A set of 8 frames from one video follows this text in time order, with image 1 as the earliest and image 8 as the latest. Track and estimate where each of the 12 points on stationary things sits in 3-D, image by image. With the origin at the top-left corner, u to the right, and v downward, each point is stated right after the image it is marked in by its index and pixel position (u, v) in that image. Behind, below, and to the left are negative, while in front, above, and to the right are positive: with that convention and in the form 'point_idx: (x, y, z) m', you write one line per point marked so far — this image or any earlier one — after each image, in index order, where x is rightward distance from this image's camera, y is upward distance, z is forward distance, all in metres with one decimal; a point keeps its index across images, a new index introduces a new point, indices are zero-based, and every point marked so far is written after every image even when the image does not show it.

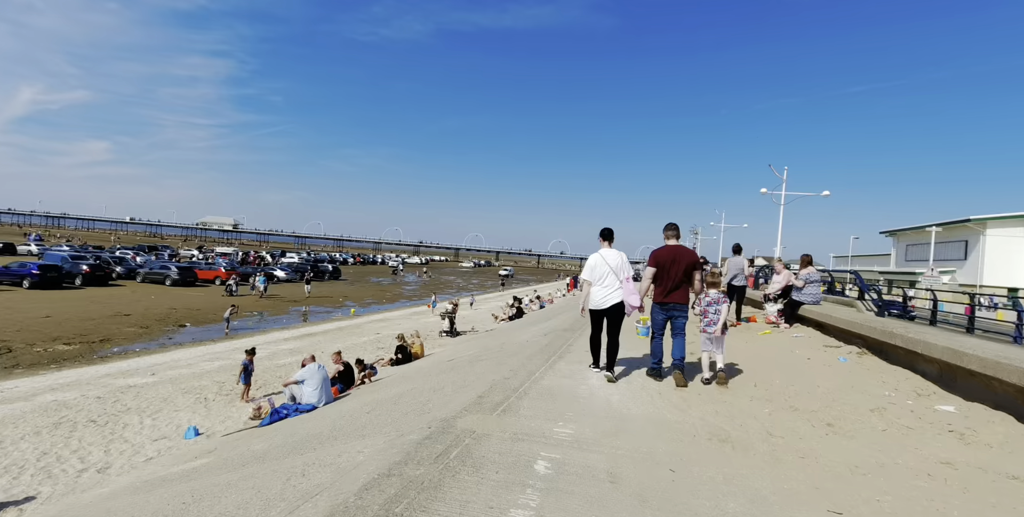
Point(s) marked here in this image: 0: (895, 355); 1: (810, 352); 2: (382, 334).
0: (+4.3, -1.1, +5.8) m
1: (+3.9, -1.2, +6.8) m
2: (-4.9, -2.8, +19.0) m
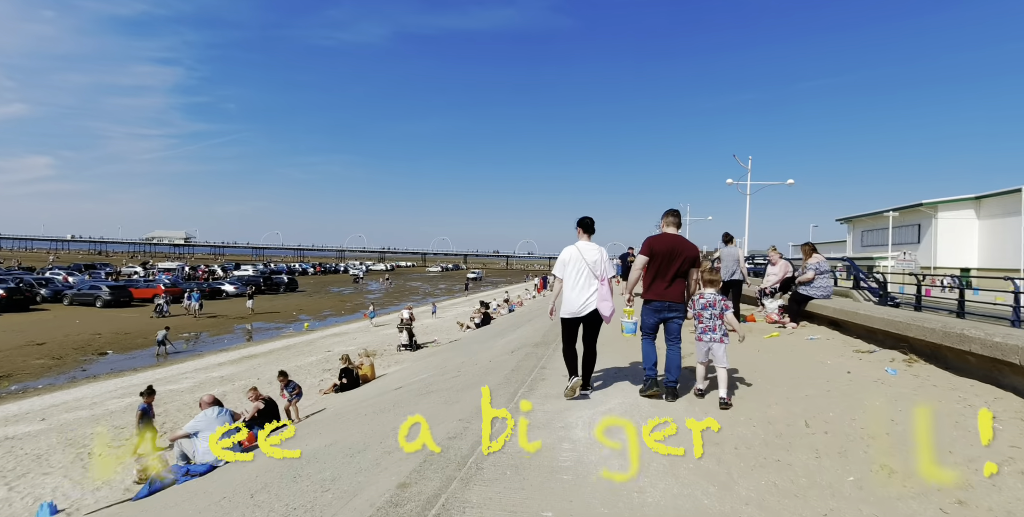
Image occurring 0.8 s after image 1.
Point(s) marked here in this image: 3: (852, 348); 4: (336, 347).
0: (+3.9, -0.9, +4.5) m
1: (+3.4, -1.1, +5.4) m
2: (-6.0, -3.1, +17.1) m
3: (+3.9, -1.0, +5.9) m
4: (-6.2, -3.1, +18.0) m
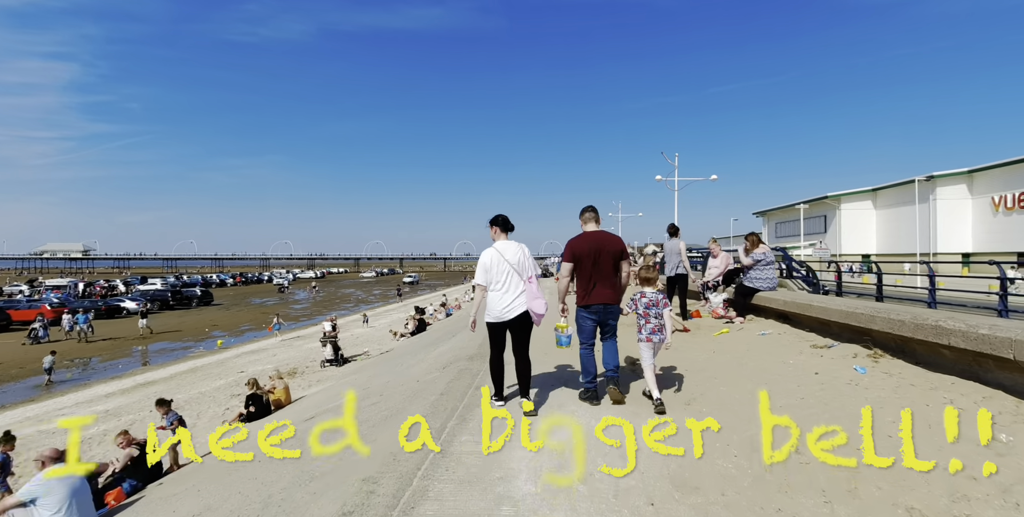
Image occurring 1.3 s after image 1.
0: (+3.4, -0.8, +4.1) m
1: (+2.8, -0.9, +4.9) m
2: (-8.0, -3.4, +15.4) m
3: (+3.2, -0.9, +5.5) m
4: (-8.3, -3.4, +16.3) m
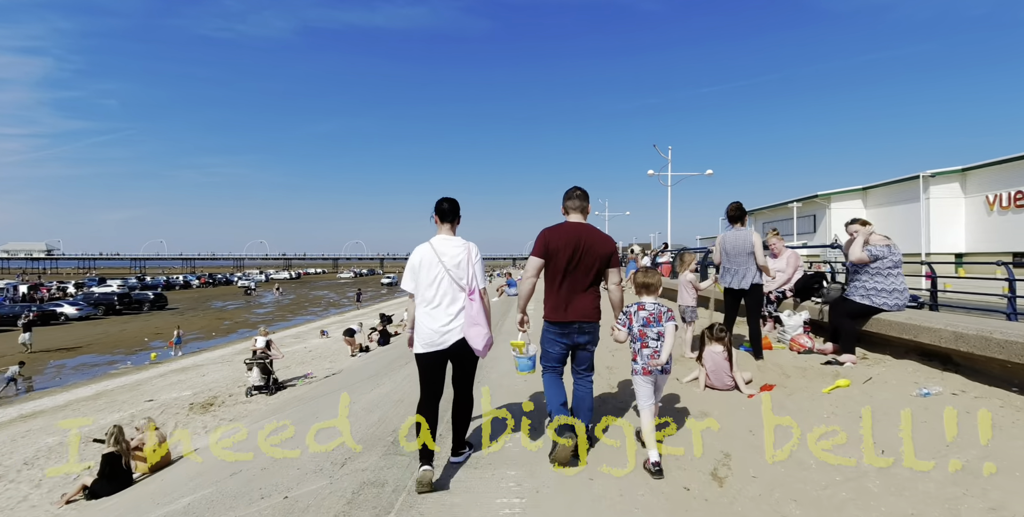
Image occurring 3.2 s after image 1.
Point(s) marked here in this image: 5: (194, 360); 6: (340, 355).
0: (+3.2, -0.8, +1.3) m
1: (+2.5, -0.9, +2.1) m
2: (-8.5, -3.4, +12.2) m
3: (+2.9, -0.9, +2.7) m
4: (-8.9, -3.4, +13.1) m
5: (-11.1, -3.6, +18.0) m
6: (-5.3, -3.0, +15.6) m
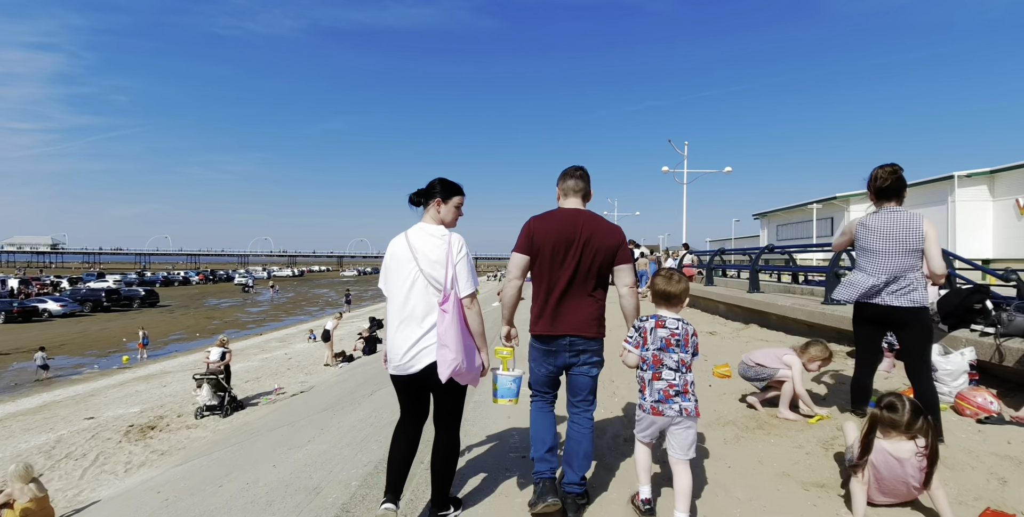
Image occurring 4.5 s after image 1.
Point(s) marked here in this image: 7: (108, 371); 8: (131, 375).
0: (+3.1, -0.8, -0.6) m
1: (+2.4, -1.0, +0.2) m
2: (-8.5, -3.2, +10.5) m
3: (+2.8, -0.9, +0.8) m
4: (-8.8, -3.3, +11.4) m
5: (-11.0, -3.5, +16.2) m
6: (-5.2, -2.9, +13.8) m
7: (-13.4, -3.7, +17.1) m
8: (-11.6, -3.6, +15.6) m
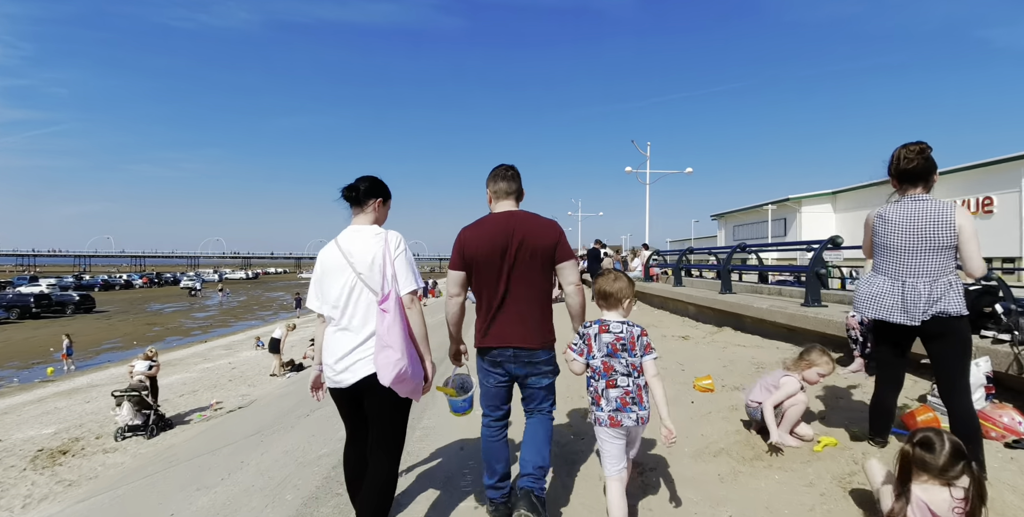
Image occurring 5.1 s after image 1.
0: (+3.1, -0.8, -1.0) m
1: (+2.4, -1.0, -0.2) m
2: (-9.2, -3.3, +9.3) m
3: (+2.7, -0.9, +0.4) m
4: (-9.6, -3.3, +10.1) m
5: (-12.2, -3.5, +14.8) m
6: (-6.2, -2.9, +12.8) m
7: (-14.6, -3.8, +15.5) m
8: (-12.6, -3.6, +14.2) m
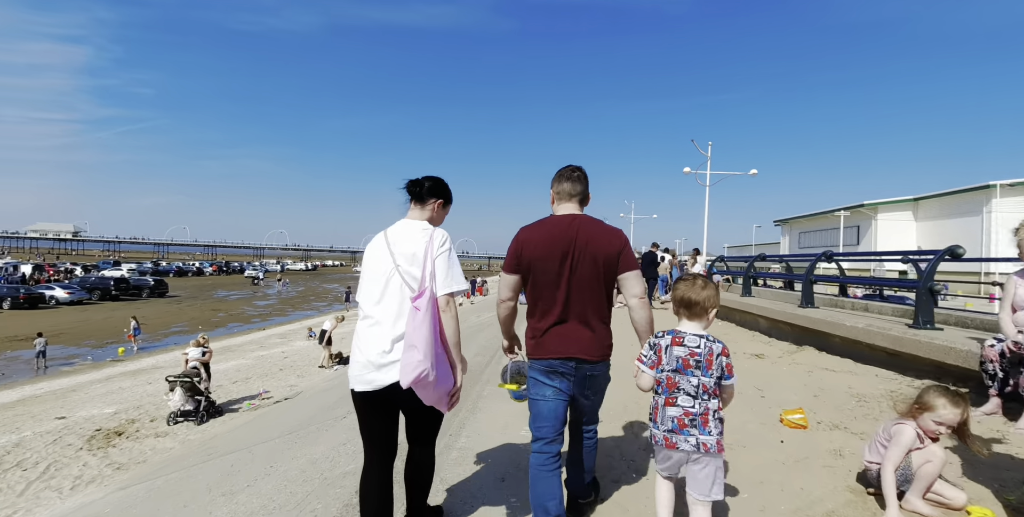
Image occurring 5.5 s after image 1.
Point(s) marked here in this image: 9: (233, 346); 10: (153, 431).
0: (+2.9, -0.9, -1.8) m
1: (+2.3, -1.0, -0.9) m
2: (-8.4, -3.0, +9.6) m
3: (+2.7, -1.0, -0.3) m
4: (-8.7, -3.0, +10.5) m
5: (-10.8, -3.1, +15.5) m
6: (-5.0, -2.7, +12.9) m
7: (-13.1, -3.3, +16.4) m
8: (-11.3, -3.2, +14.9) m
9: (-9.7, -3.0, +17.8) m
10: (-5.8, -2.8, +8.3) m
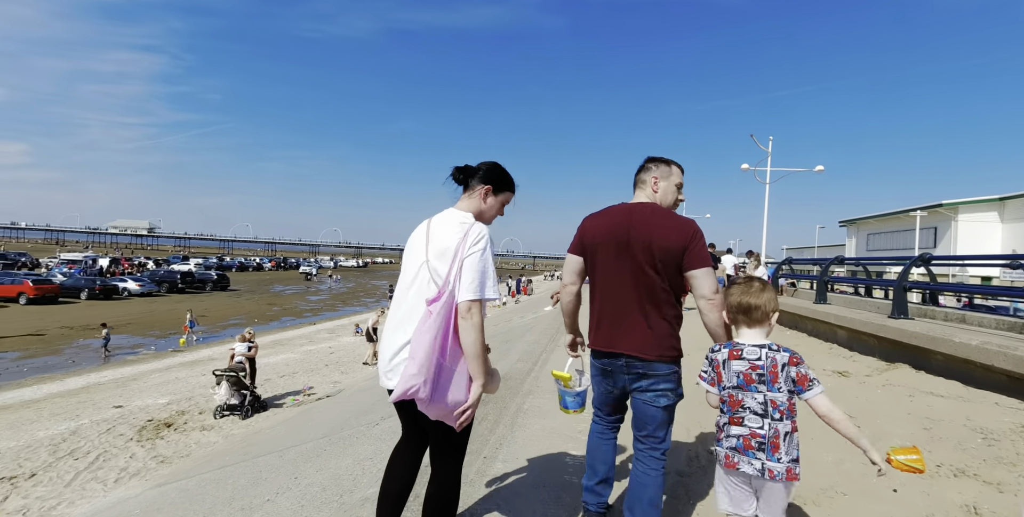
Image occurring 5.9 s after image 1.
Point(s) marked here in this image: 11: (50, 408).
0: (+2.7, -0.9, -2.5) m
1: (+2.2, -1.0, -1.6) m
2: (-7.5, -2.9, +9.9) m
3: (+2.6, -1.0, -1.0) m
4: (-7.8, -2.9, +10.9) m
5: (-9.4, -3.0, +16.0) m
6: (-3.9, -2.6, +12.8) m
7: (-11.6, -3.2, +17.1) m
8: (-10.0, -3.0, +15.4) m
9: (-8.1, -2.9, +18.2) m
10: (-5.1, -2.7, +8.4) m
11: (-9.2, -3.0, +10.3) m
